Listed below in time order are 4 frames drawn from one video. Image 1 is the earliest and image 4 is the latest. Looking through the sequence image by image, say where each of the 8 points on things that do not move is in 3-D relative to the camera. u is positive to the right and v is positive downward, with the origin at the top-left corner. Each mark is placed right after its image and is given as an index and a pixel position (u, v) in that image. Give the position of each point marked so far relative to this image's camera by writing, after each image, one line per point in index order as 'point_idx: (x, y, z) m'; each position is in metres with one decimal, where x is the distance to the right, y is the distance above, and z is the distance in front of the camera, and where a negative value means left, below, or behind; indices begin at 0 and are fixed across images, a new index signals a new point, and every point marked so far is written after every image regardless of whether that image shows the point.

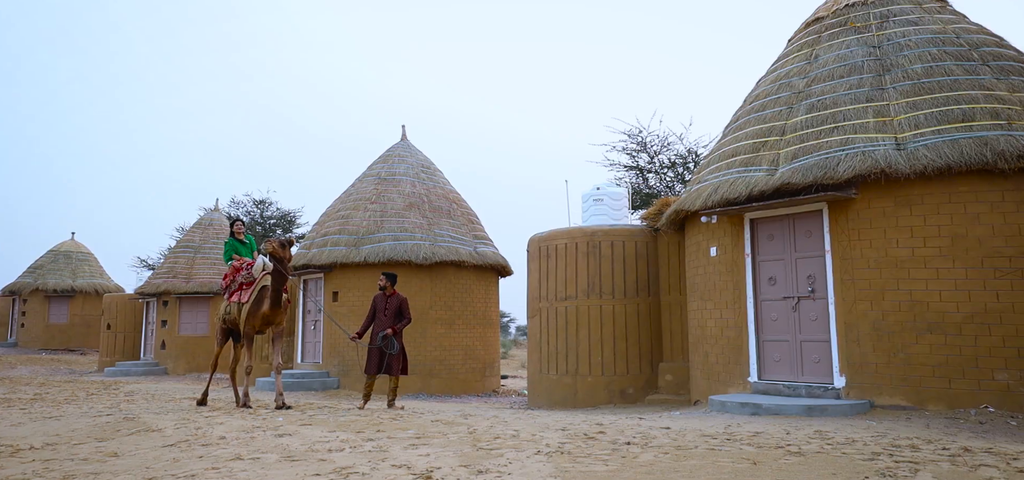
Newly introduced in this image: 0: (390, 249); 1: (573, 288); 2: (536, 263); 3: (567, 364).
0: (-2.2, -0.2, +10.2) m
1: (+0.3, -0.3, +7.1) m
2: (-0.1, -0.2, +7.2) m
3: (+0.3, -1.1, +7.2) m
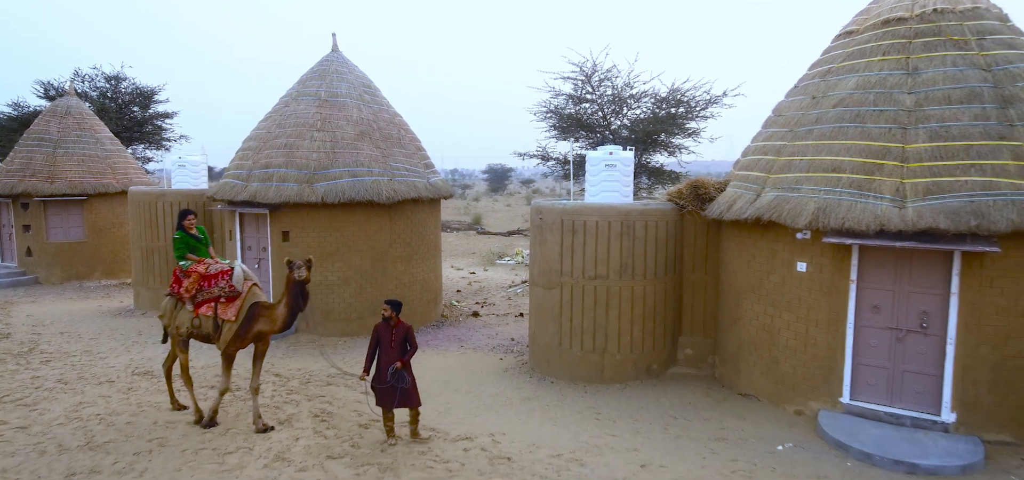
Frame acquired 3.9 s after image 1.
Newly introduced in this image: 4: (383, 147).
0: (-1.6, +0.1, +9.7) m
1: (+0.9, -0.2, +6.6) m
2: (+0.5, -0.1, +6.8) m
3: (+0.7, -1.0, +6.8) m
4: (-1.8, +1.3, +9.9) m
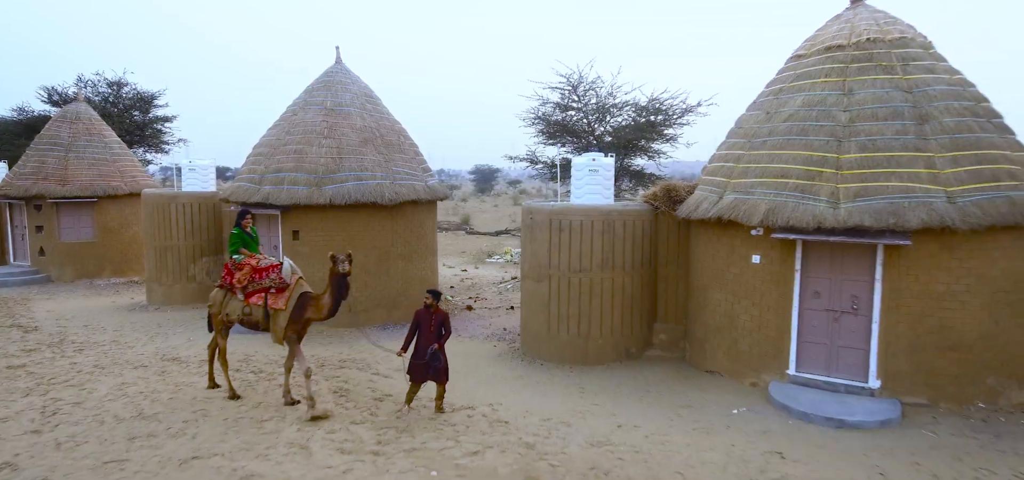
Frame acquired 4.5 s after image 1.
0: (-1.7, +0.1, +10.6) m
1: (+0.9, -0.2, +7.5) m
2: (+0.4, -0.1, +7.6) m
3: (+0.7, -1.0, +7.6) m
4: (-2.0, +1.3, +10.7) m
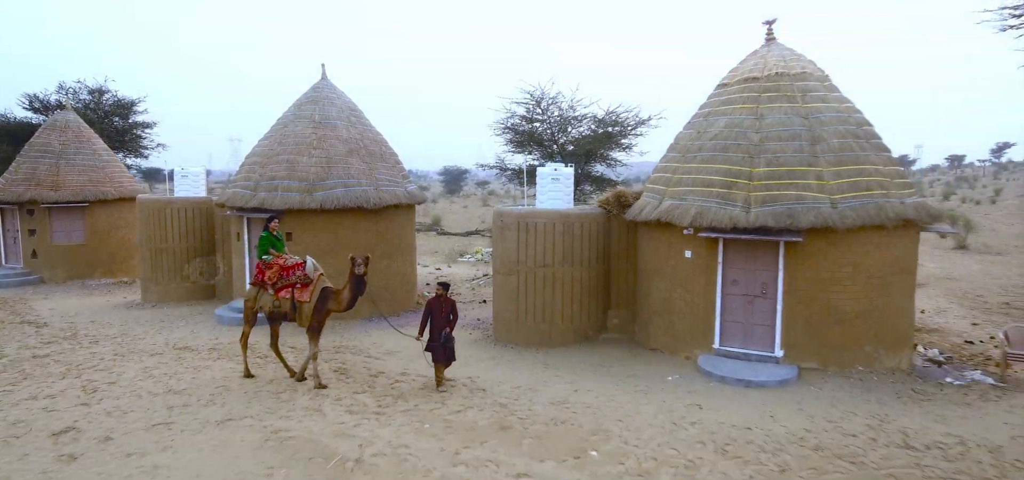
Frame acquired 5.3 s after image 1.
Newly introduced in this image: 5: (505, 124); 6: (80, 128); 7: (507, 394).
0: (-2.2, +0.1, +11.7) m
1: (+0.5, -0.2, +8.8) m
2: (+0.1, -0.1, +8.9) m
3: (+0.4, -0.9, +8.9) m
4: (-2.4, +1.3, +11.9) m
5: (-0.1, +2.8, +16.9) m
6: (-10.5, +2.7, +17.1) m
7: (0.0, -1.5, +6.7) m
